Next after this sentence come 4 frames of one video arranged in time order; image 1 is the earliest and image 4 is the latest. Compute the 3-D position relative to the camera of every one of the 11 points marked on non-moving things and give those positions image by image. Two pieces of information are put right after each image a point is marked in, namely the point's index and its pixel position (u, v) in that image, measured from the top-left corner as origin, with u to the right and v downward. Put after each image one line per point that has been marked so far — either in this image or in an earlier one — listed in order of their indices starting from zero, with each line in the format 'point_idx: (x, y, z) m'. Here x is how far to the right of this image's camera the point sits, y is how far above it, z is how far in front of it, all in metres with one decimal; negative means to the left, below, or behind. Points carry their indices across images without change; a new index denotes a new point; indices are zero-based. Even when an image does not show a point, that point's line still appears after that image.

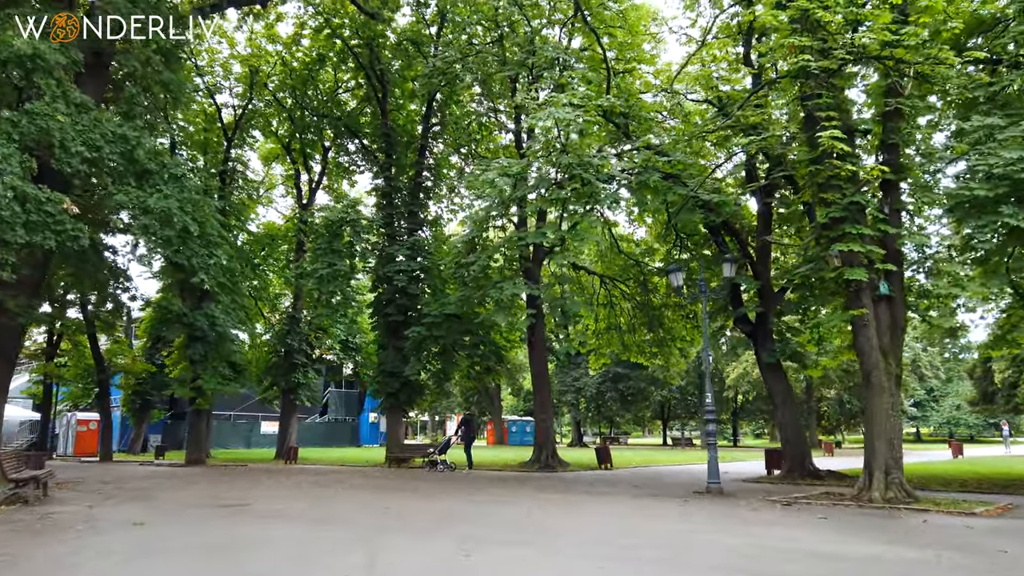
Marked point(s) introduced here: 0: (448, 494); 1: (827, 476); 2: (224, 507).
0: (-1.2, -3.6, +12.4) m
1: (+7.3, -4.4, +16.3) m
2: (-4.5, -3.4, +10.8) m
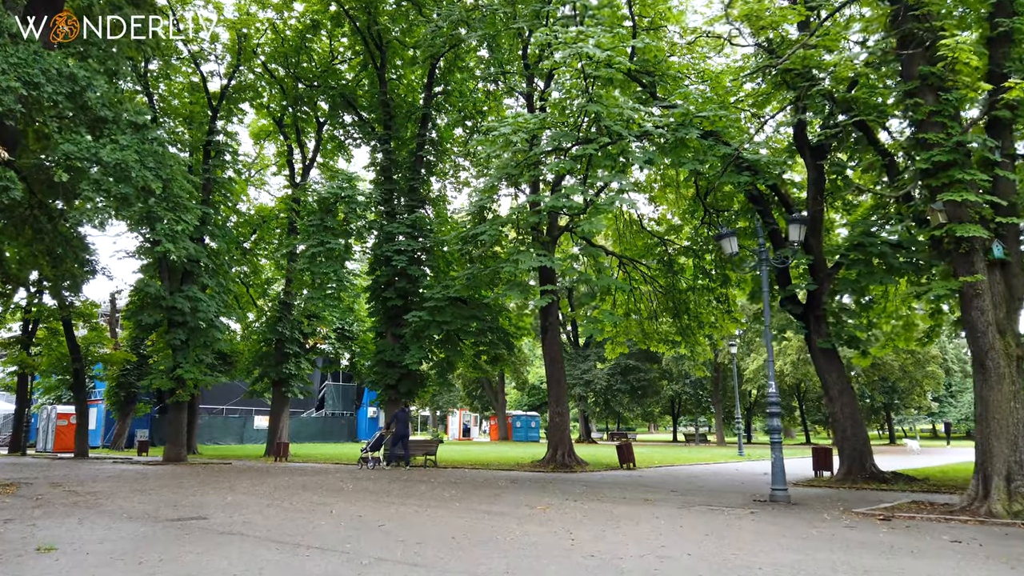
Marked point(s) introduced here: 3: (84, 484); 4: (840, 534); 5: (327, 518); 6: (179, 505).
0: (-0.8, -3.1, +10.2) m
1: (+7.6, -3.9, +14.1) m
2: (-4.1, -2.8, +8.6) m
3: (-8.4, -3.8, +13.8) m
4: (+3.7, -2.8, +8.0) m
5: (-2.3, -2.9, +8.8) m
6: (-4.7, -3.1, +10.0) m
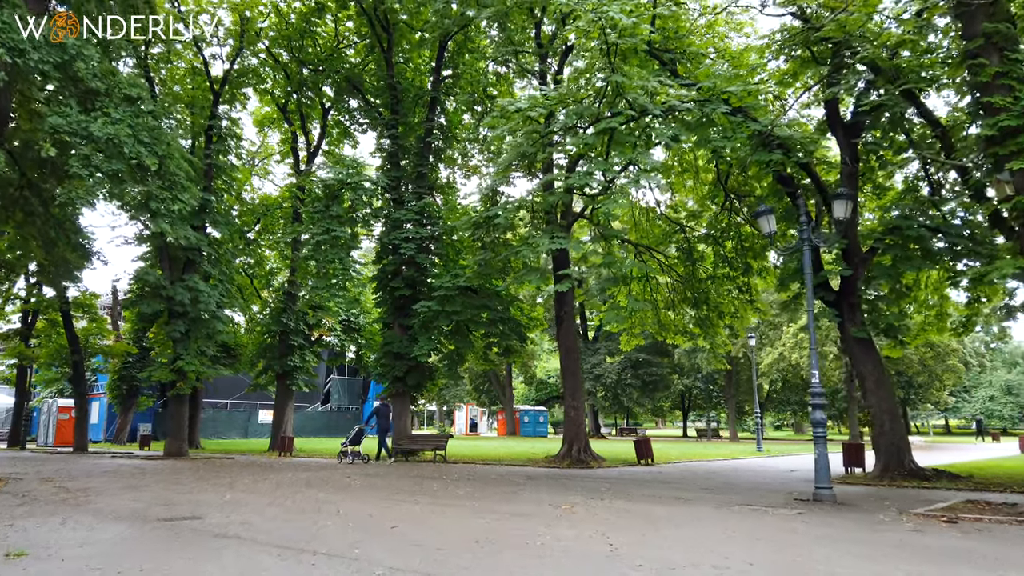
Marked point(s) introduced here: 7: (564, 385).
0: (-0.6, -2.9, +9.4) m
1: (+7.9, -3.6, +13.3) m
2: (-3.8, -2.6, +7.9) m
3: (-8.1, -3.5, +13.0) m
4: (+4.0, -2.5, +7.2) m
5: (-2.0, -2.6, +8.0) m
6: (-4.5, -2.8, +9.3) m
7: (+1.4, -2.7, +19.5) m
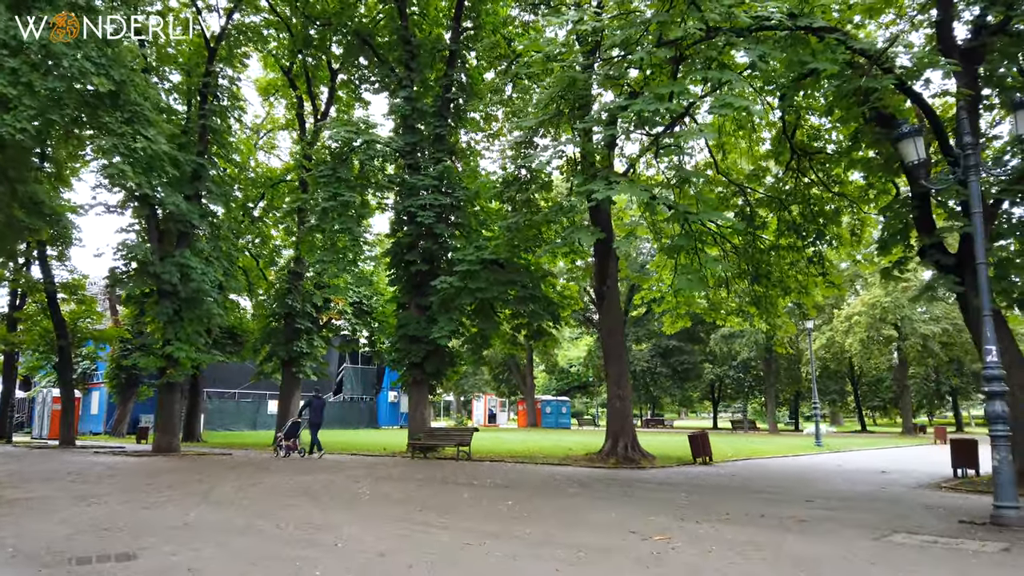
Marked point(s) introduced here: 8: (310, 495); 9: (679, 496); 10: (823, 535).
0: (+0.1, -2.3, +6.9) m
1: (+8.6, -3.0, +10.6) m
2: (-3.3, -2.1, +5.3) m
3: (-7.4, -3.0, +10.6) m
4: (+4.6, -2.0, +4.5) m
5: (-1.4, -2.1, +5.4) m
6: (-3.8, -2.3, +6.8) m
7: (+2.2, -2.0, +16.8) m
8: (-2.7, -2.7, +9.4) m
9: (+2.3, -2.8, +9.6) m
10: (+2.9, -2.3, +6.6) m
